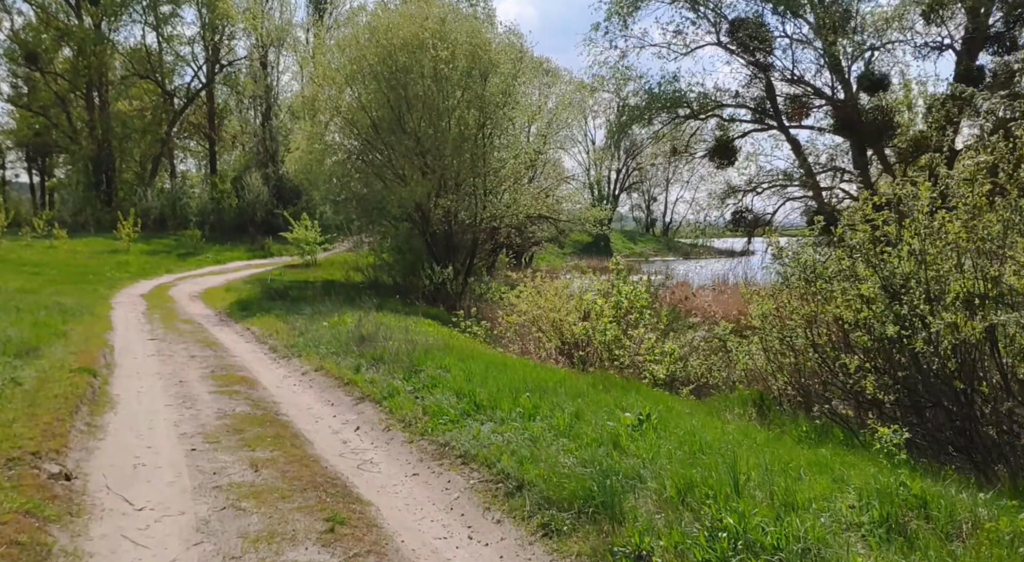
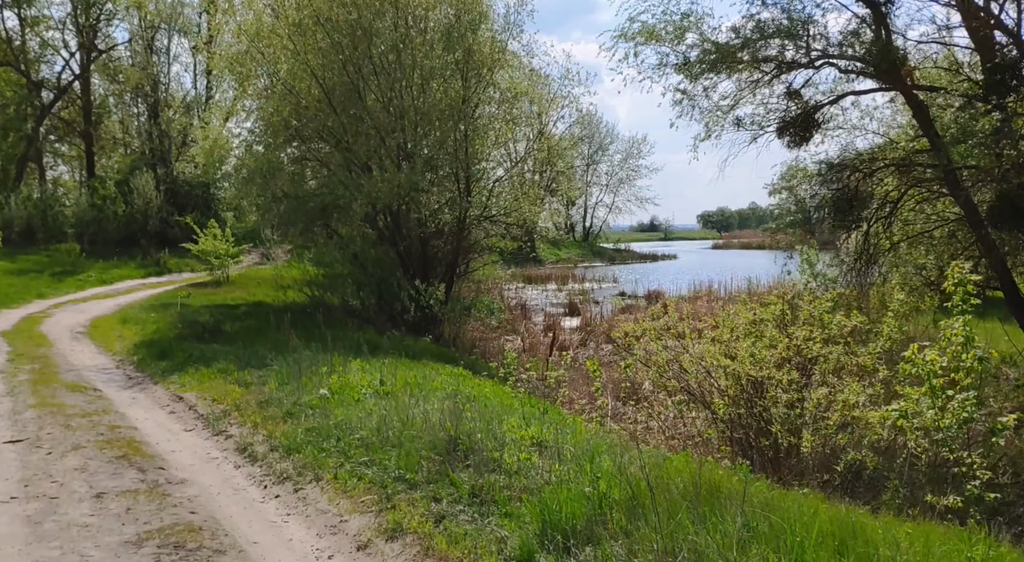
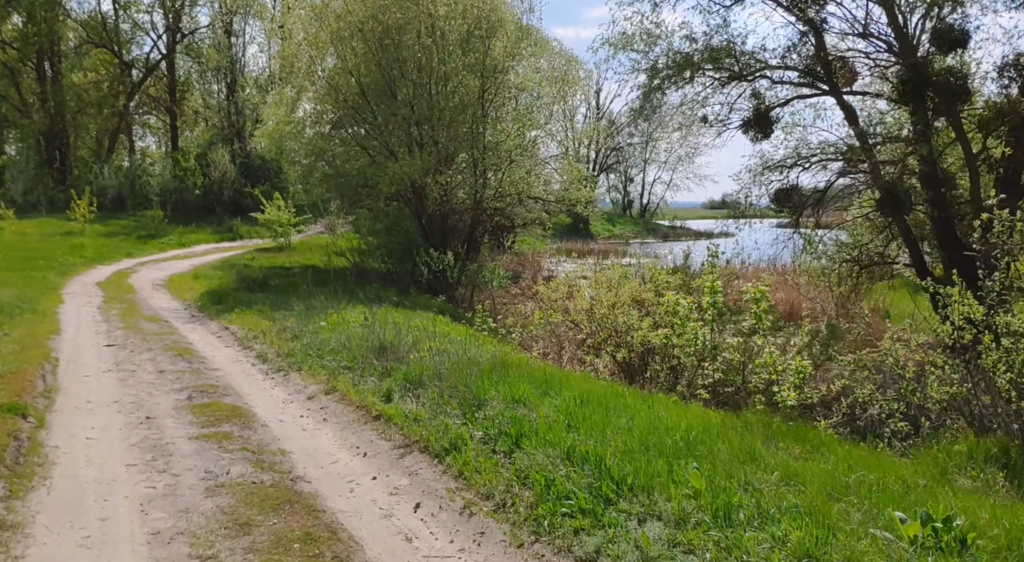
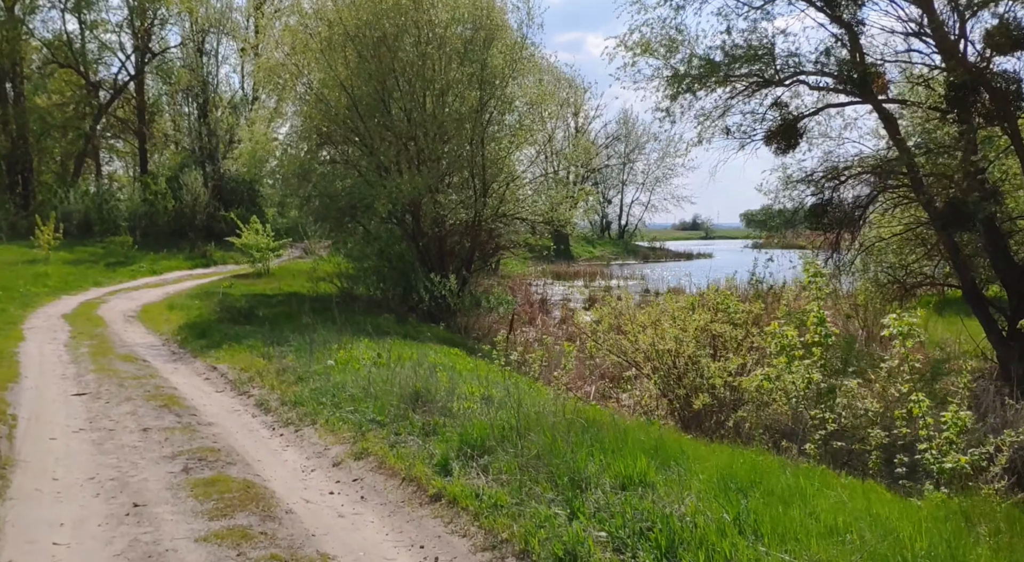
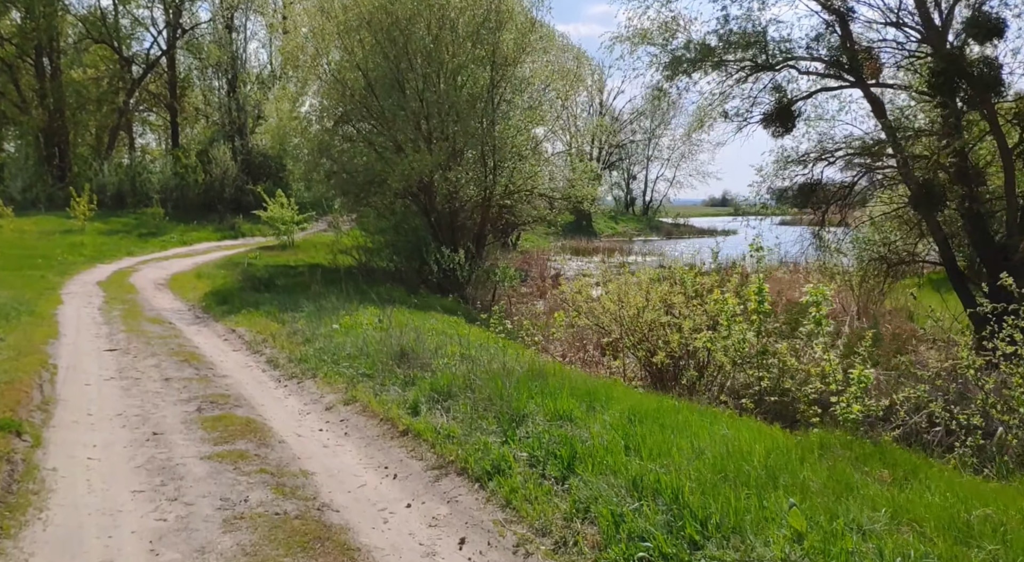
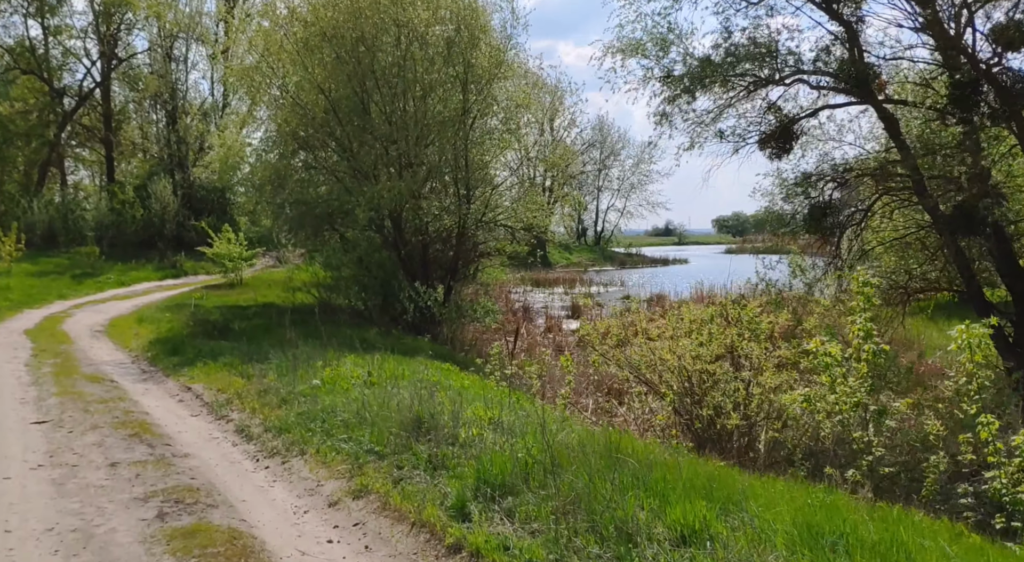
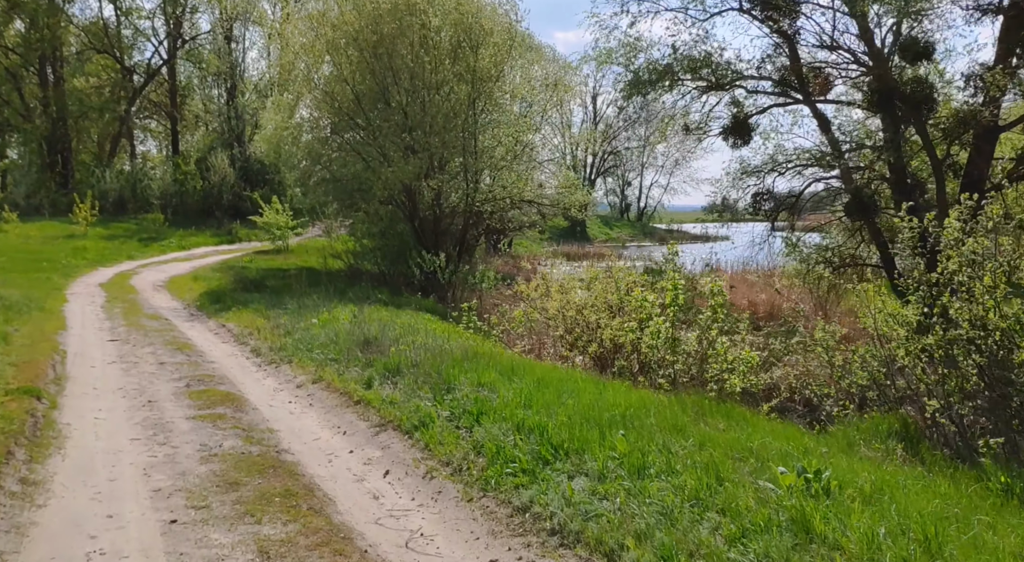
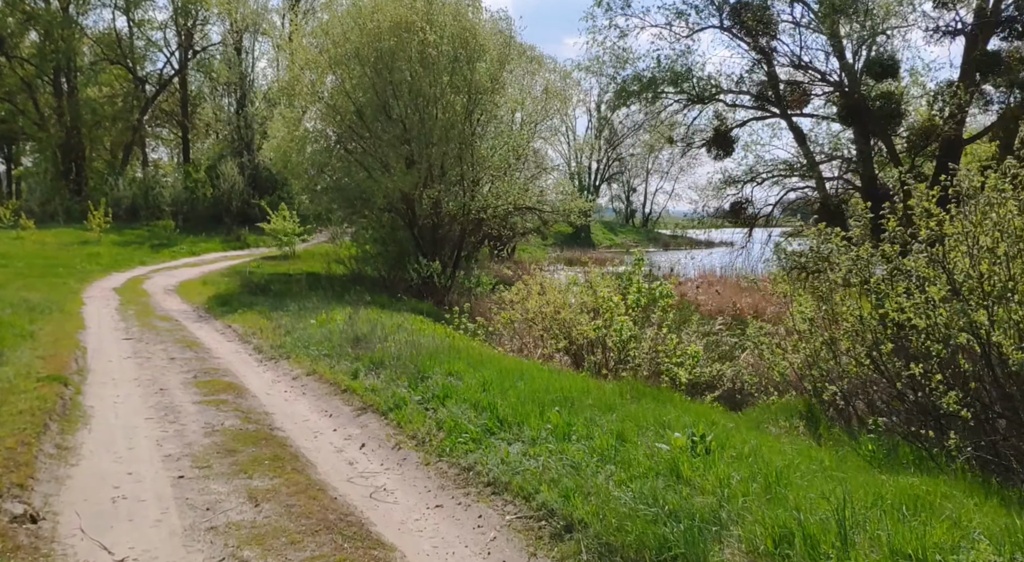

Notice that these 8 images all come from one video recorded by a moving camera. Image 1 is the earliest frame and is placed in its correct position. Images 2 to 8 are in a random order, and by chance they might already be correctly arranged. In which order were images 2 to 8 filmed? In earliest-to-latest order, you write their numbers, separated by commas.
8, 7, 3, 5, 4, 6, 2
